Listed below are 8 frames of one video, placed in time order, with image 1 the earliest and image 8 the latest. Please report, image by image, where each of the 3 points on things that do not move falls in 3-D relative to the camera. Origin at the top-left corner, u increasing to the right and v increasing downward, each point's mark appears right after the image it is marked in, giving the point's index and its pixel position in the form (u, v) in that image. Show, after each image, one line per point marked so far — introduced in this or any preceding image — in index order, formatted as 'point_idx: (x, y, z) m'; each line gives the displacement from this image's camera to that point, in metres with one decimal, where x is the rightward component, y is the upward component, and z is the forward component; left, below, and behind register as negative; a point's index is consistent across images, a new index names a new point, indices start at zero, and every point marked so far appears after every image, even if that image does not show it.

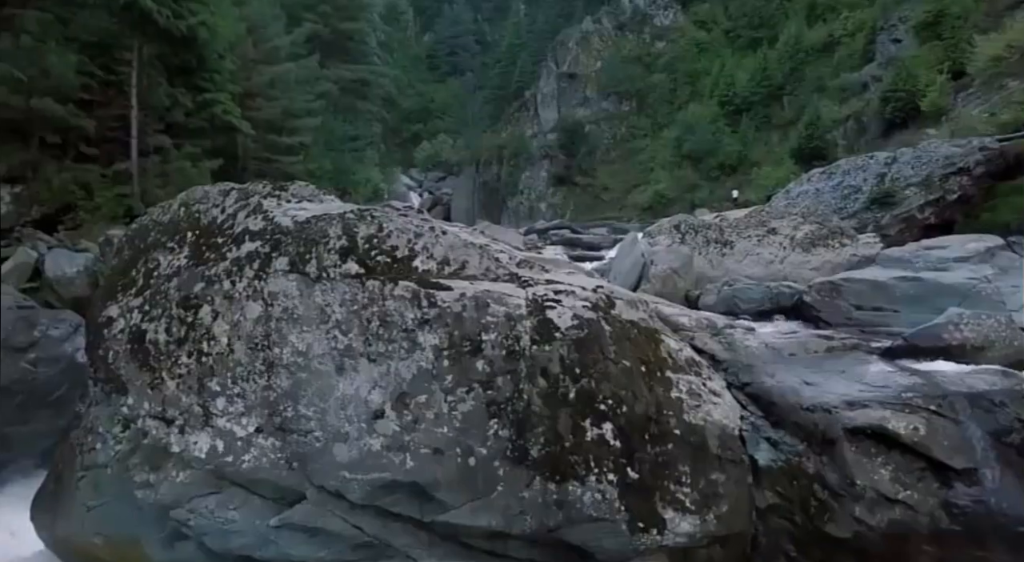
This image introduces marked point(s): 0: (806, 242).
0: (+4.1, +0.6, +10.0) m
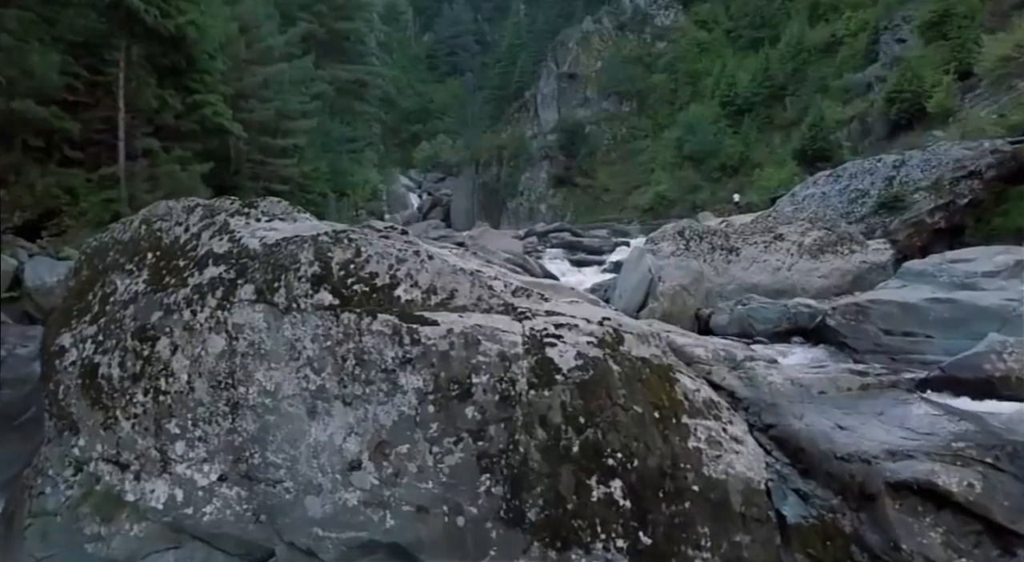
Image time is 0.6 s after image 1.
0: (+4.1, +0.4, +9.6) m
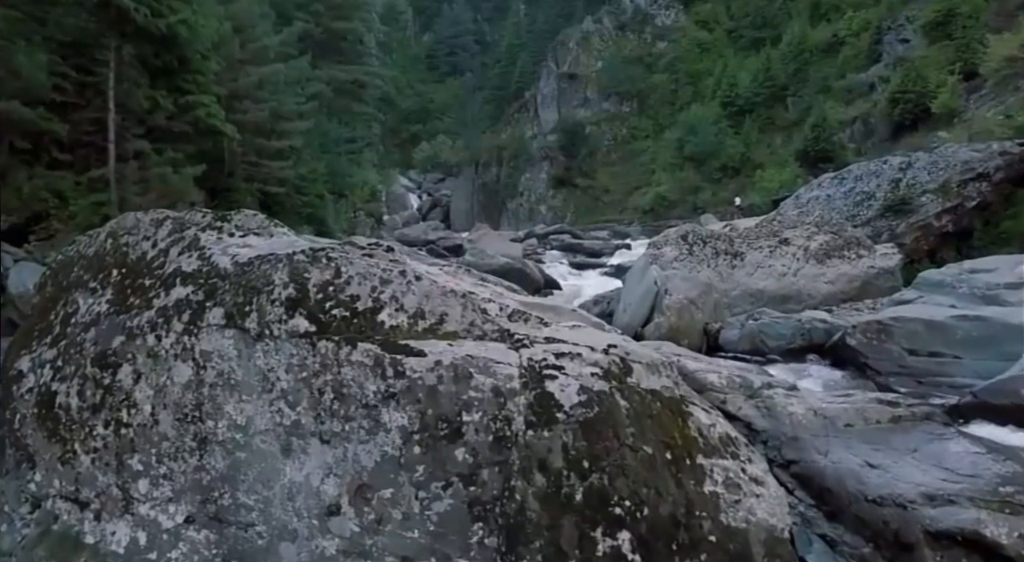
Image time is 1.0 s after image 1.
0: (+4.1, +0.4, +9.4) m
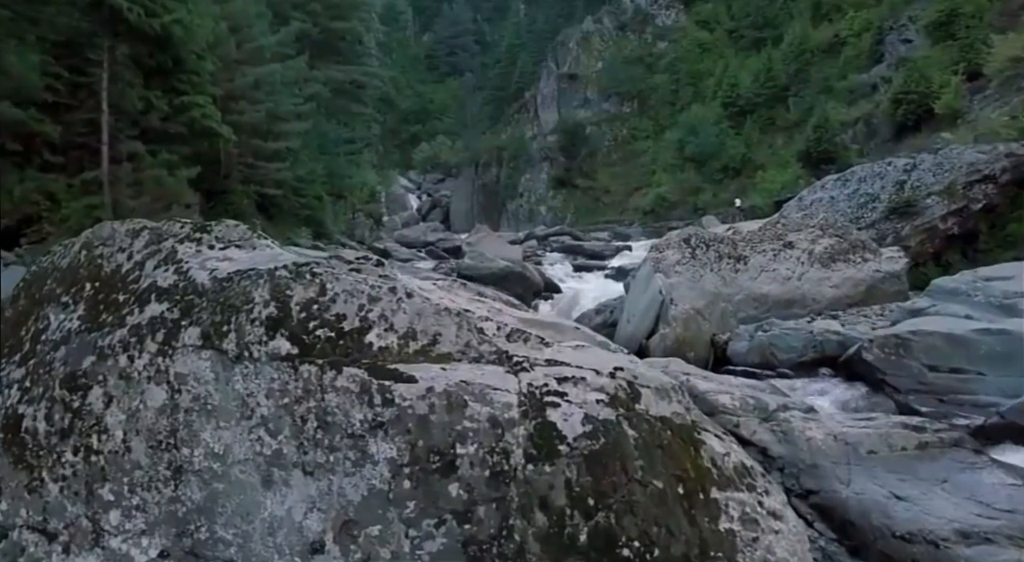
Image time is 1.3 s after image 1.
0: (+4.1, +0.3, +9.3) m
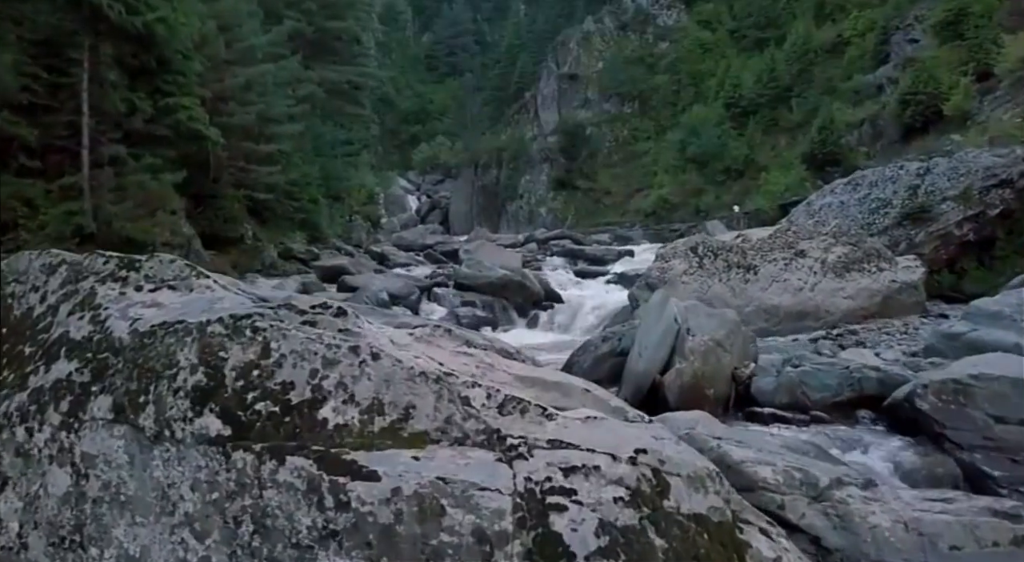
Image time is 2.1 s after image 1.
0: (+4.1, +0.2, +8.8) m
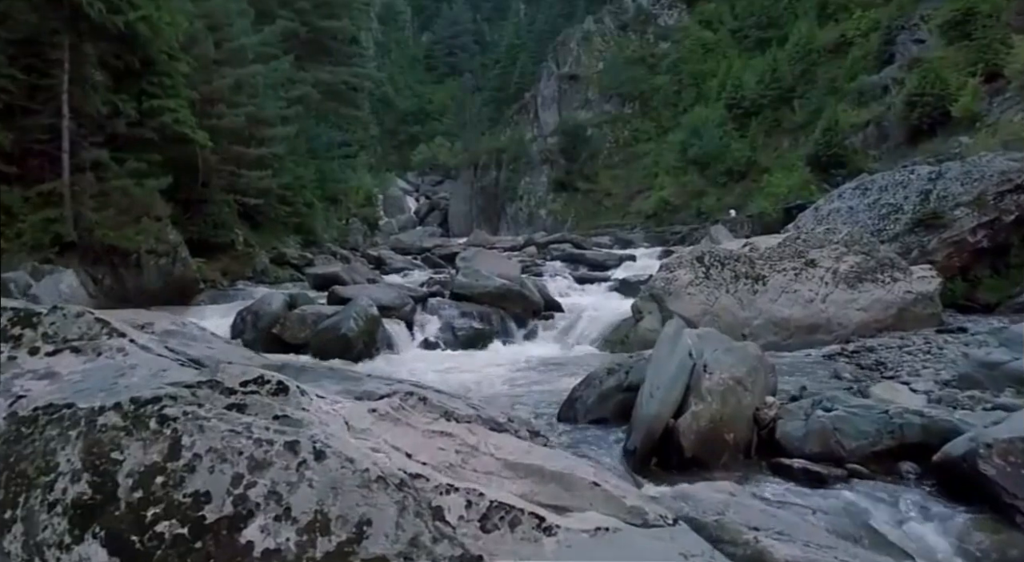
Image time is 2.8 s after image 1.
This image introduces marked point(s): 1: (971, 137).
0: (+4.0, +0.1, +8.4) m
1: (+9.9, +3.1, +15.3) m
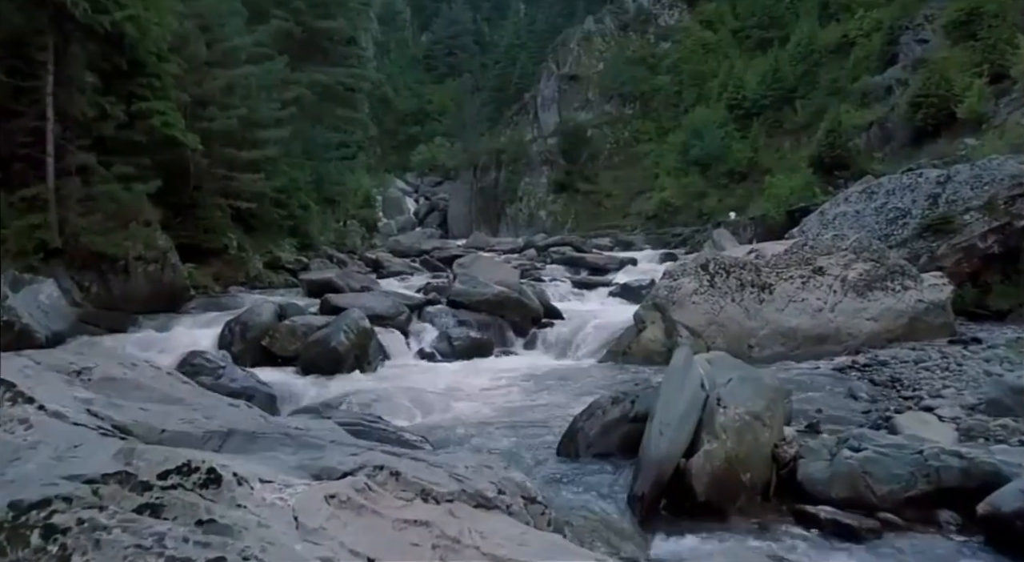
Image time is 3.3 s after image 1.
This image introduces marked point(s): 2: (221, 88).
0: (+4.0, 0.0, +8.2) m
1: (+9.9, +3.0, +15.1) m
2: (-4.7, +3.1, +11.5) m
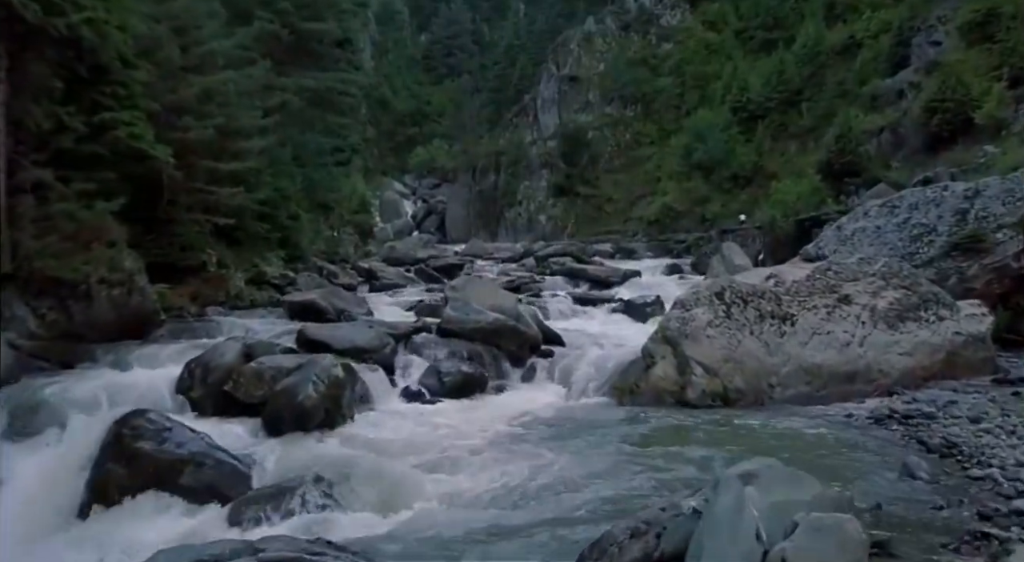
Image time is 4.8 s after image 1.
0: (+4.0, -0.4, +7.4) m
1: (+9.8, +2.7, +14.3) m
2: (-4.8, +2.8, +10.7) m
